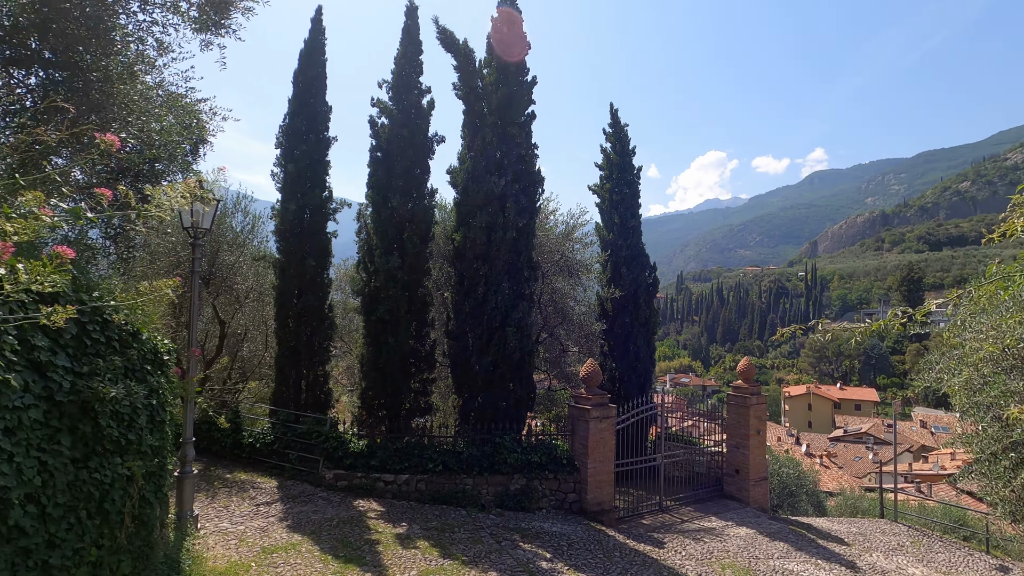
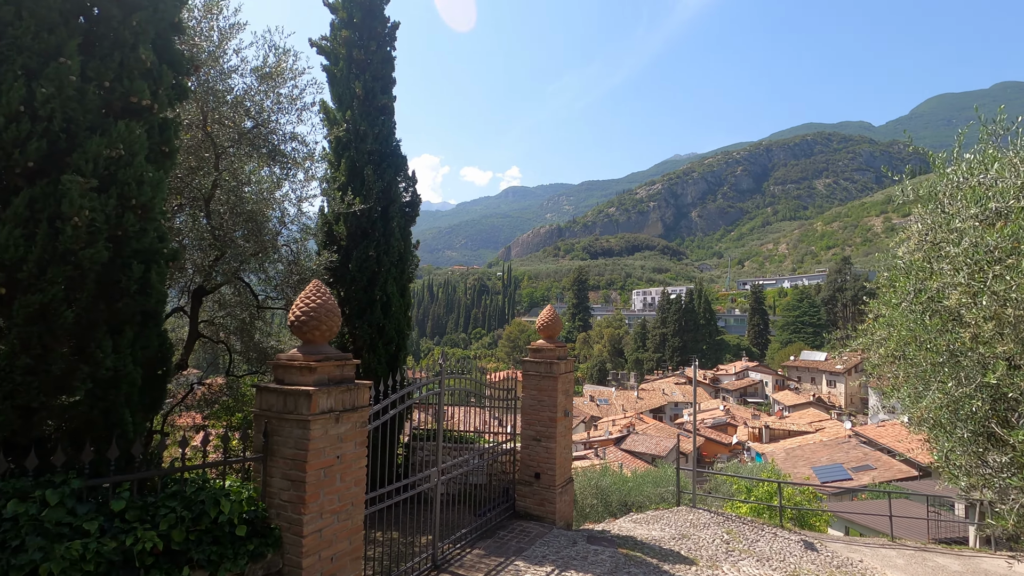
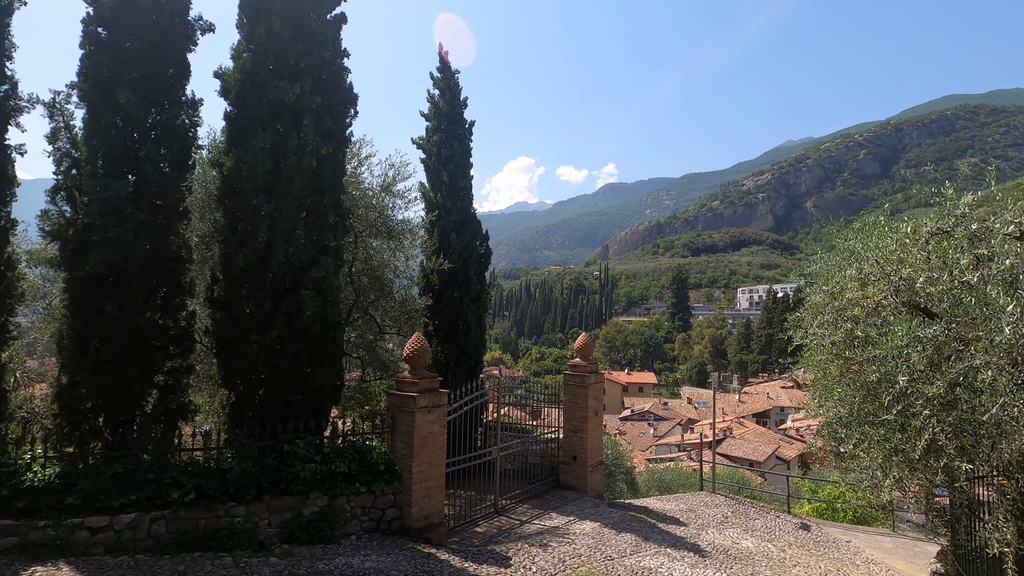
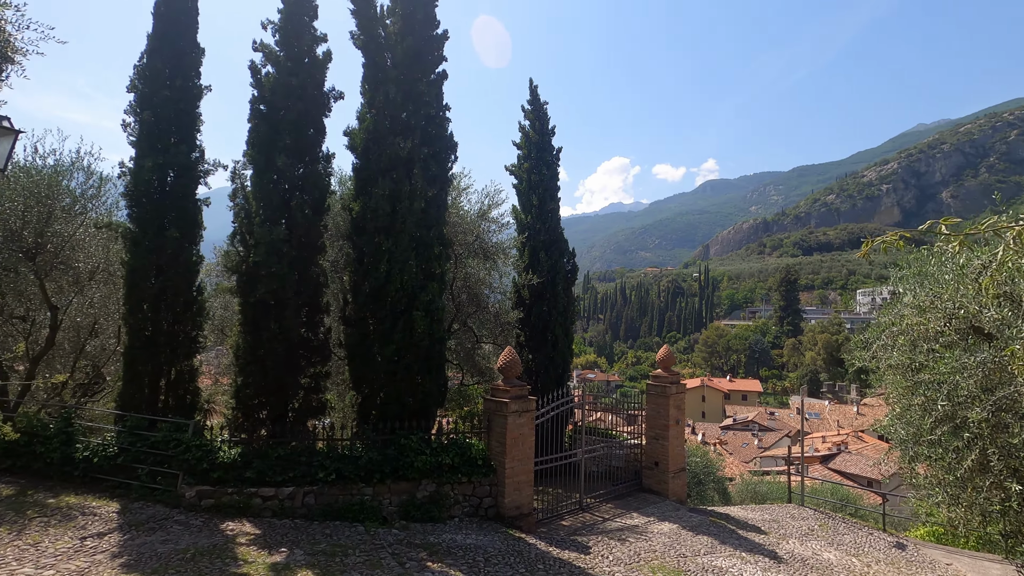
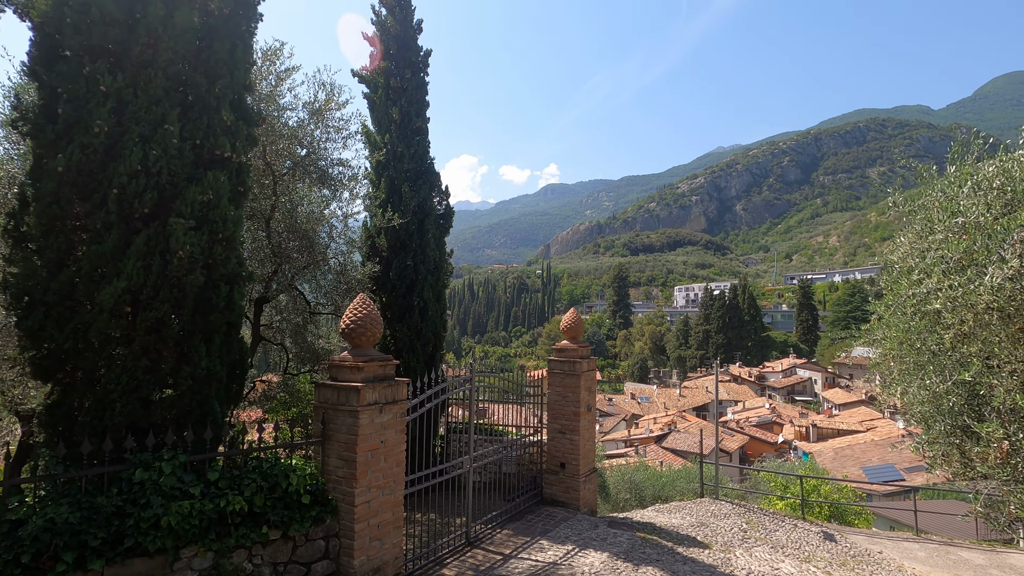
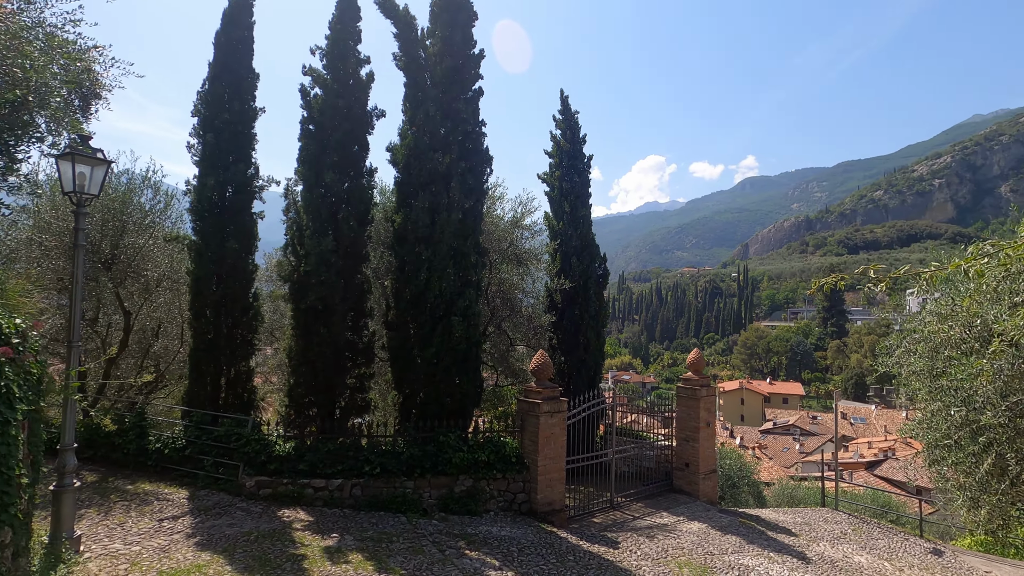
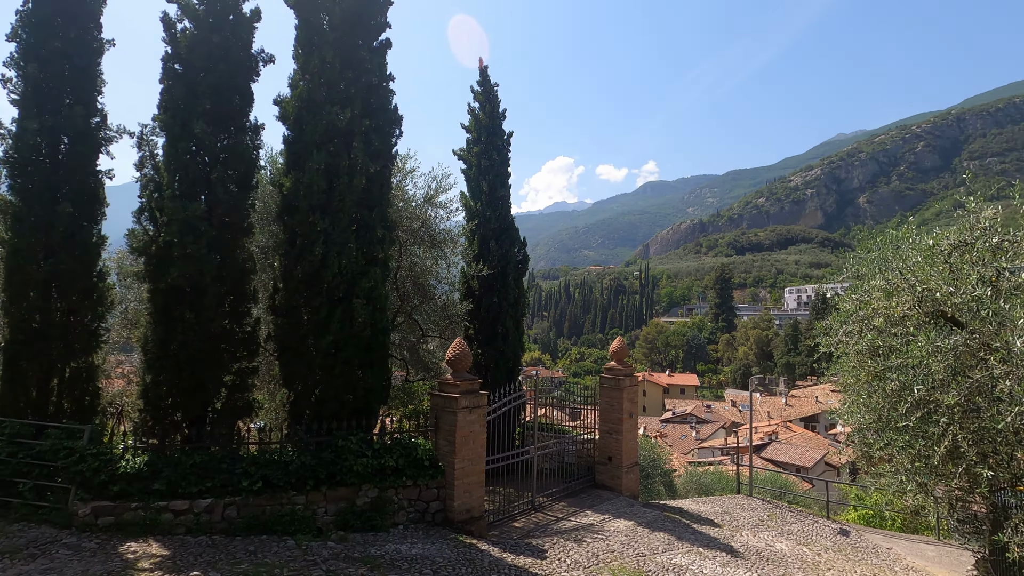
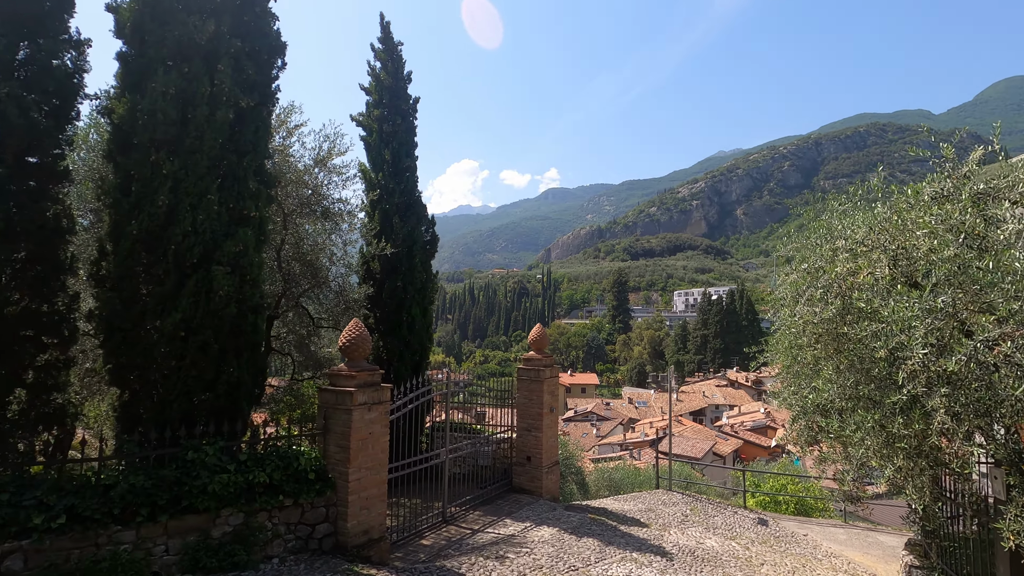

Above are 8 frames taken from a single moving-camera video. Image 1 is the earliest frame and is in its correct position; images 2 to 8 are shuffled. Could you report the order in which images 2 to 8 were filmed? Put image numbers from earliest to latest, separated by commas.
6, 4, 7, 3, 8, 5, 2
